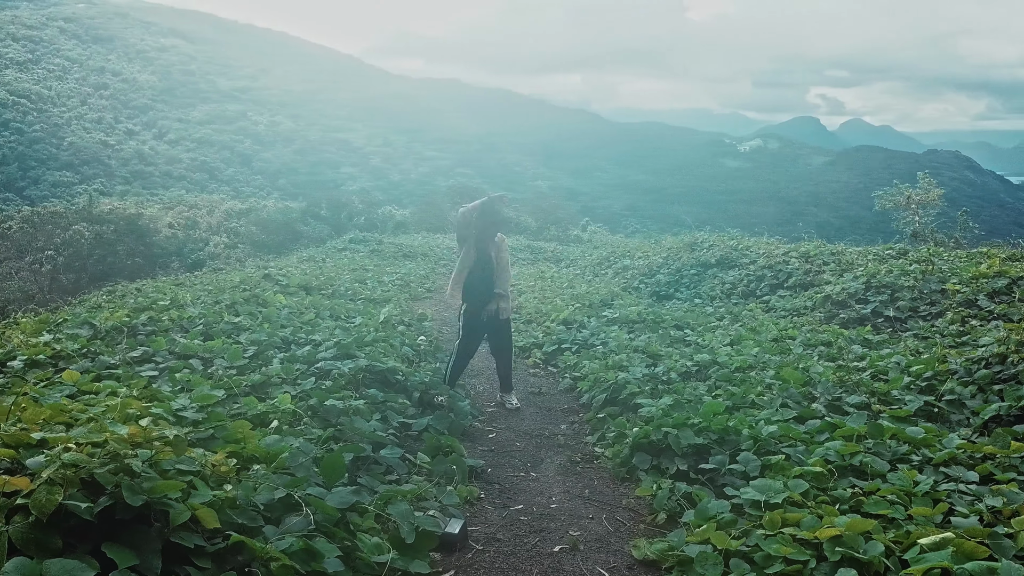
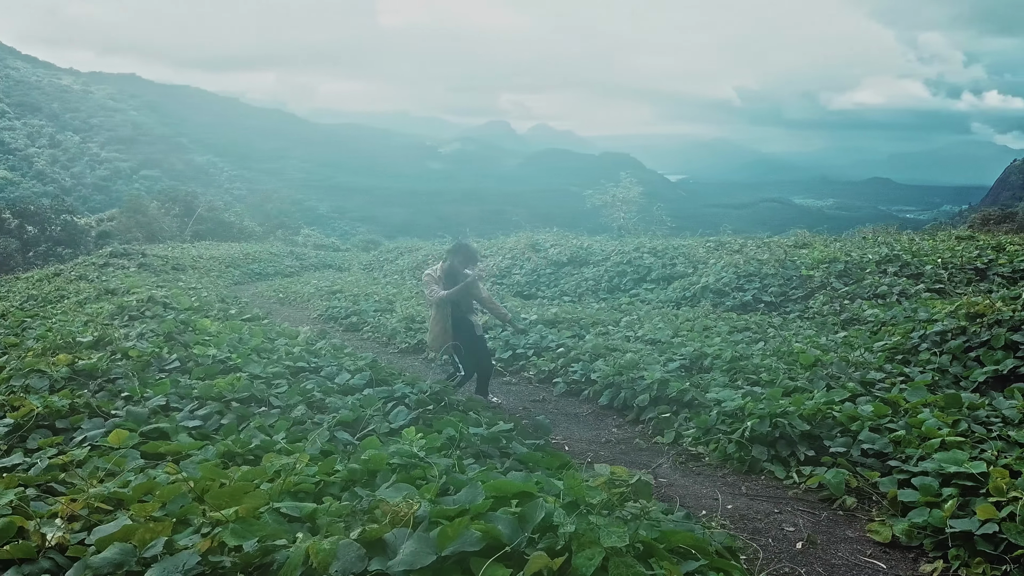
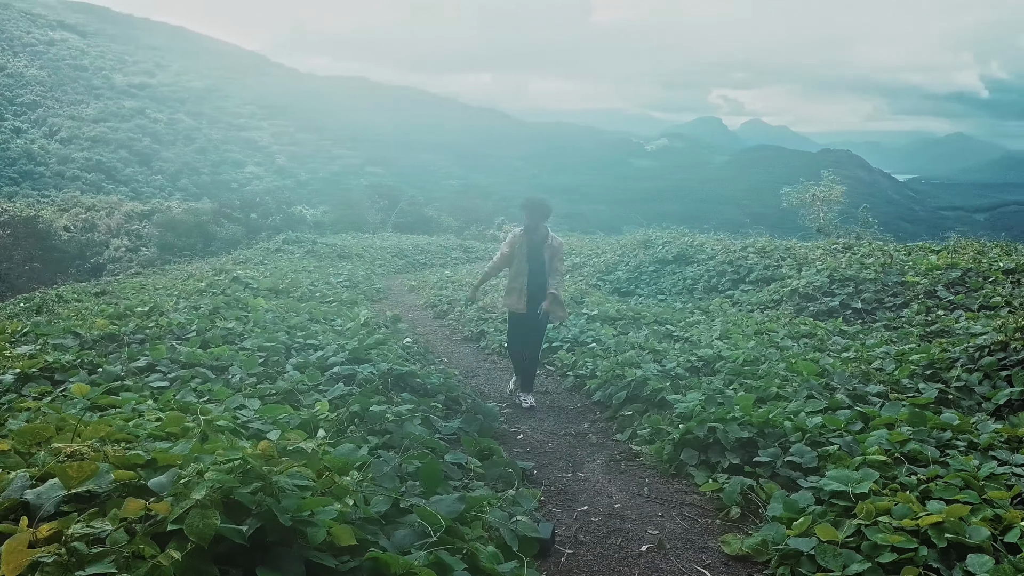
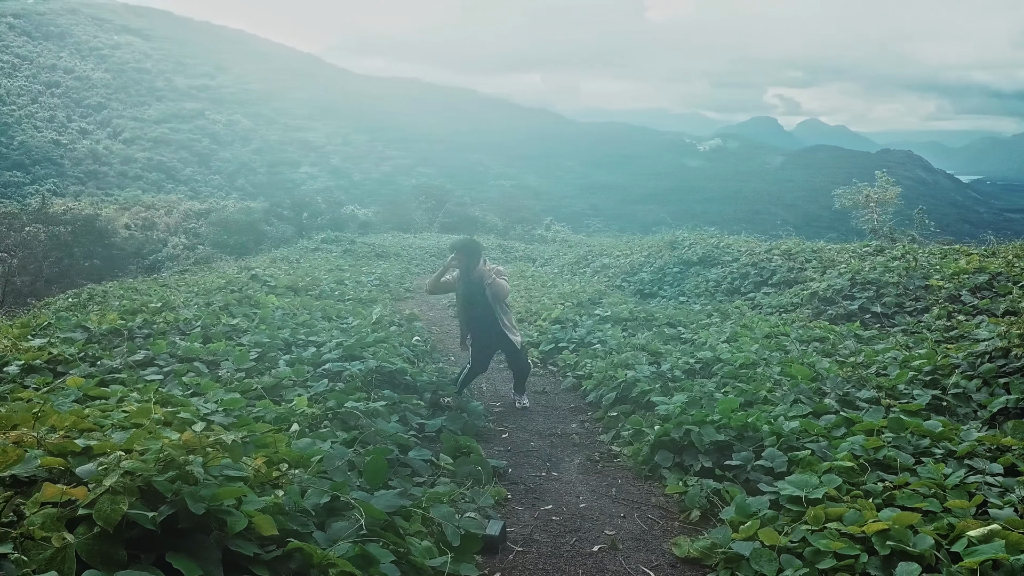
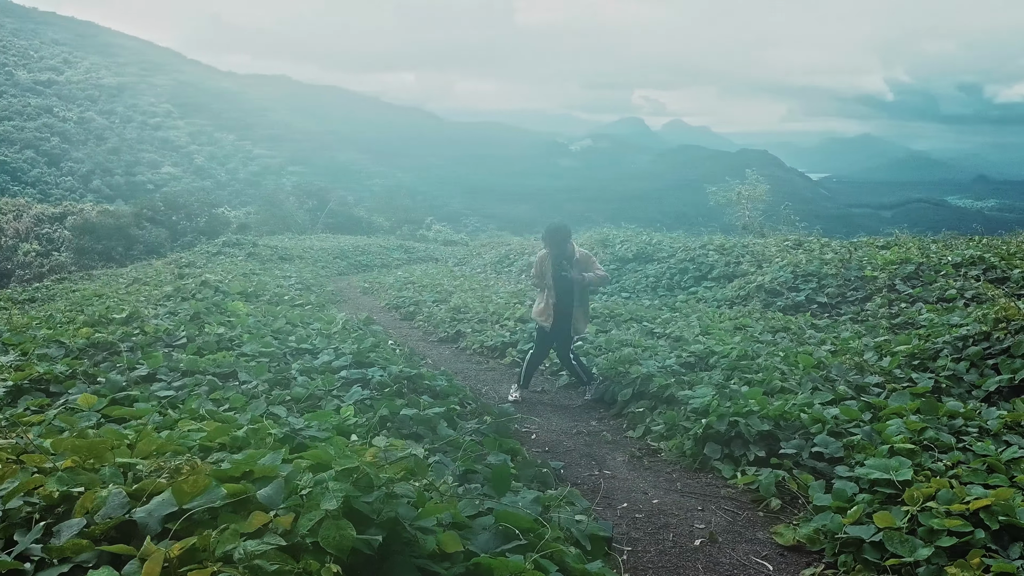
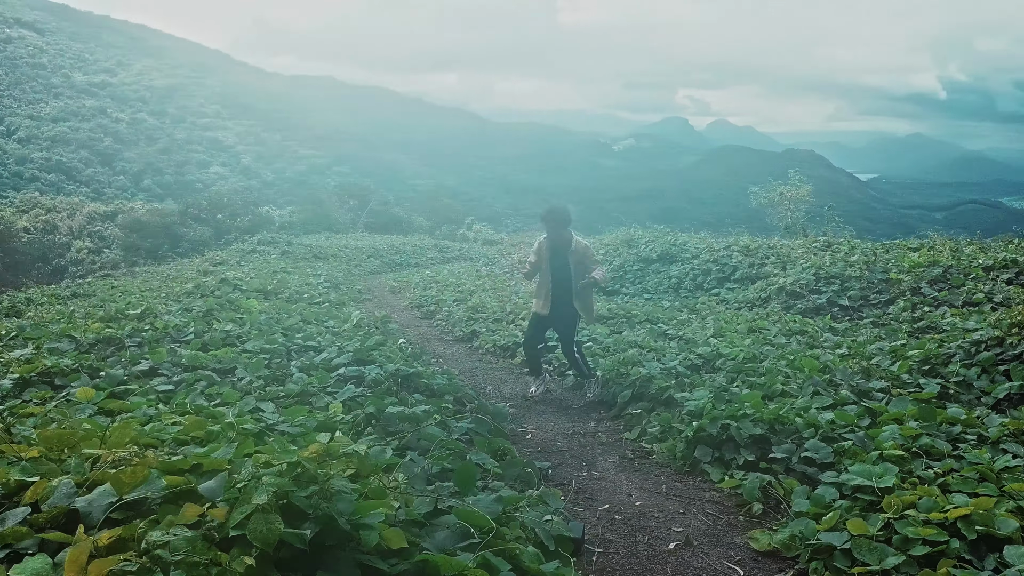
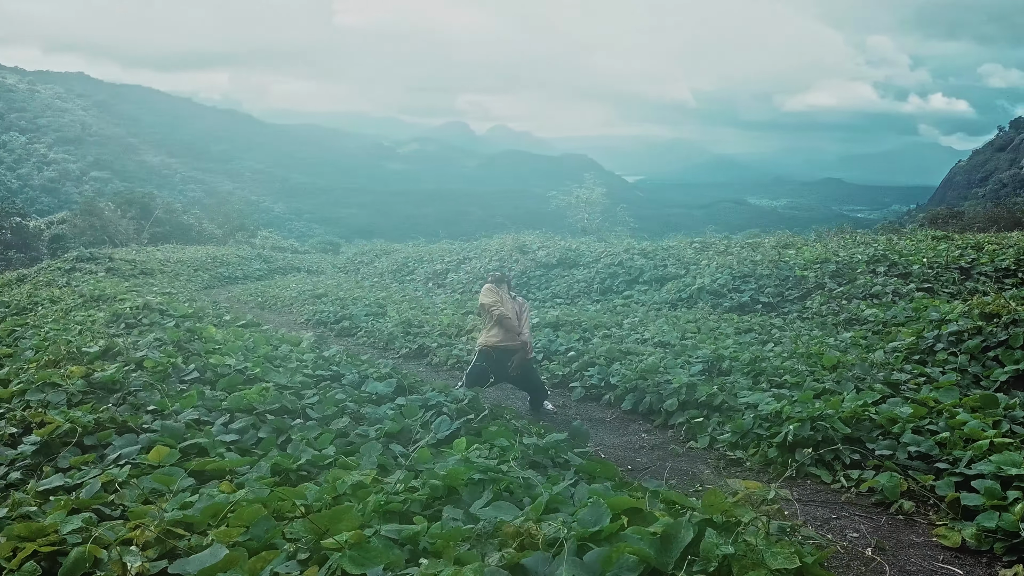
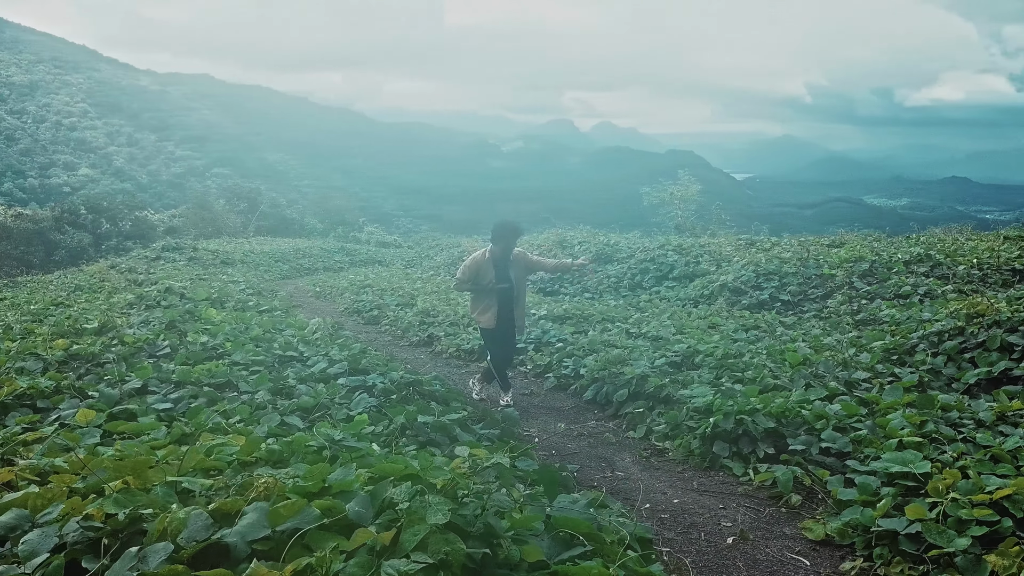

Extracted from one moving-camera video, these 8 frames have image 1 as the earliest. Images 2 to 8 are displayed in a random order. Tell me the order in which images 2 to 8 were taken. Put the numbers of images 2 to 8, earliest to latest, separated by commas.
4, 3, 6, 5, 8, 2, 7
